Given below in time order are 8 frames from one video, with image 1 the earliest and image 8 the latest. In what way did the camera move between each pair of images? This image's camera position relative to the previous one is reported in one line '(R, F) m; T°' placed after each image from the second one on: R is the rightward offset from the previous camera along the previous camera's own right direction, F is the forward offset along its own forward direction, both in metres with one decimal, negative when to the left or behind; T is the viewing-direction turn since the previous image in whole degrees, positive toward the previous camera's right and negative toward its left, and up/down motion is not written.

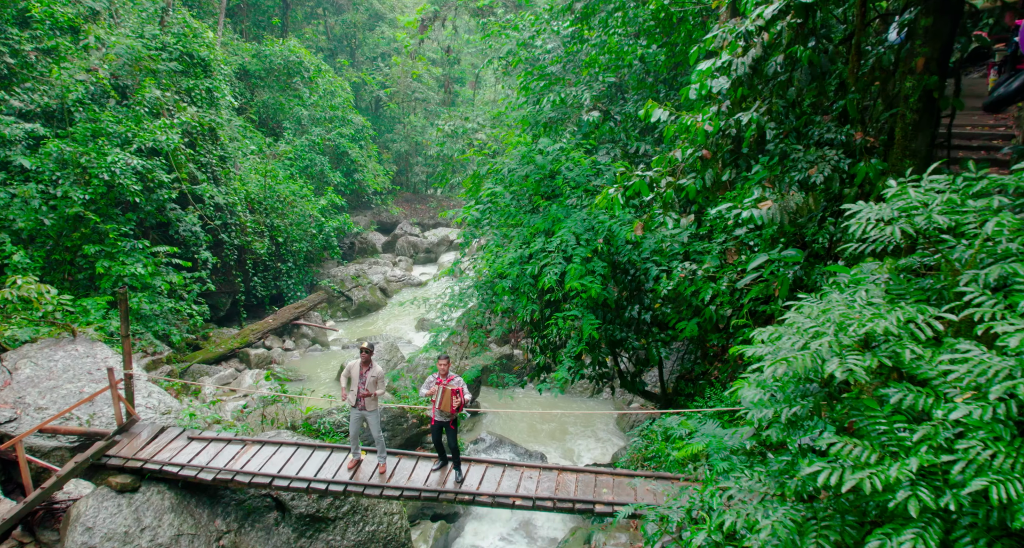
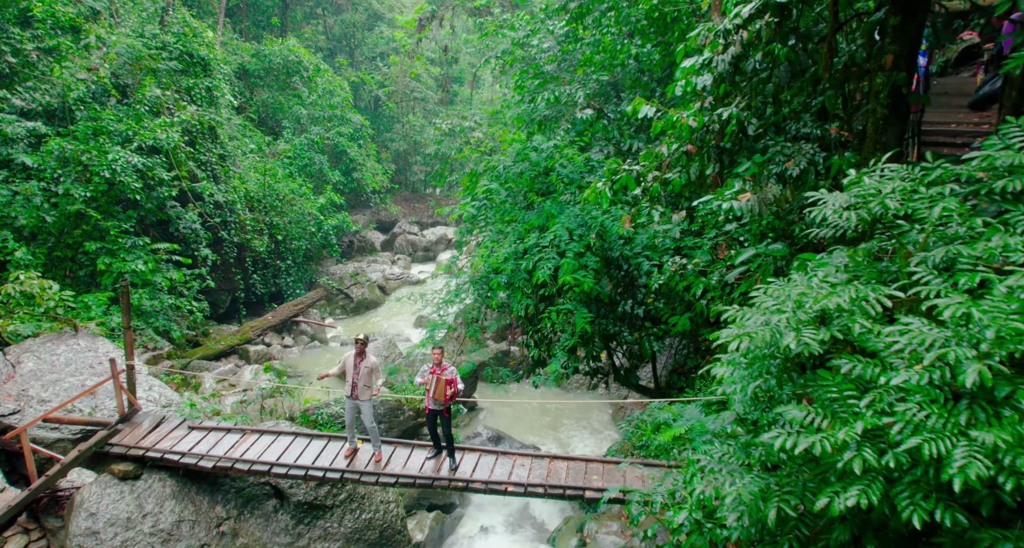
(+0.1, -0.1) m; 0°
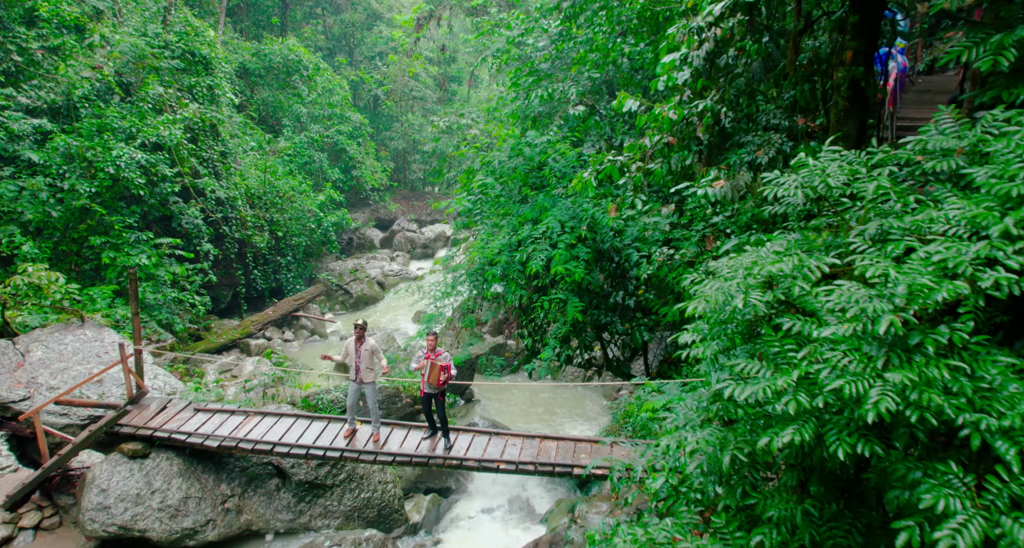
(+0.1, -0.2) m; 0°
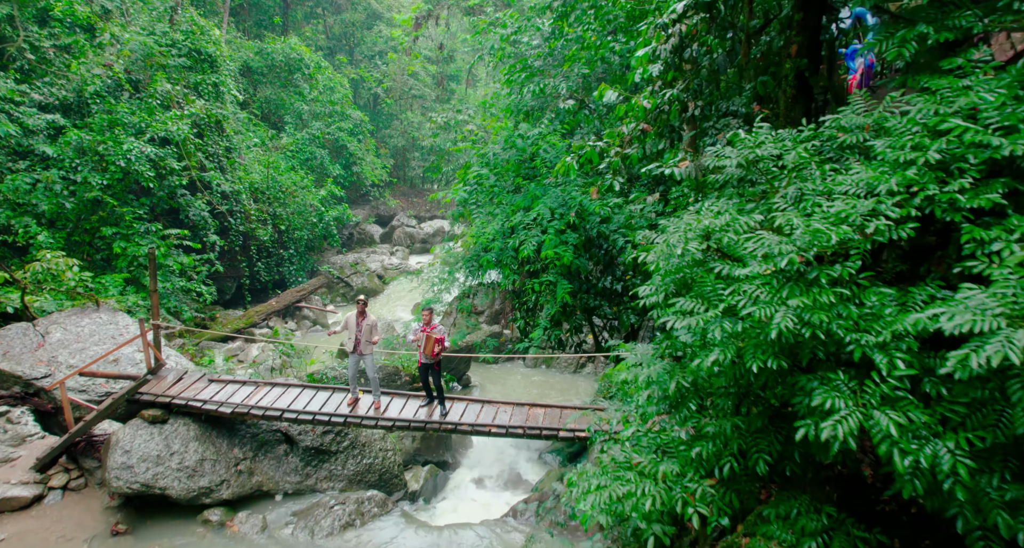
(+0.1, -0.5) m; 0°
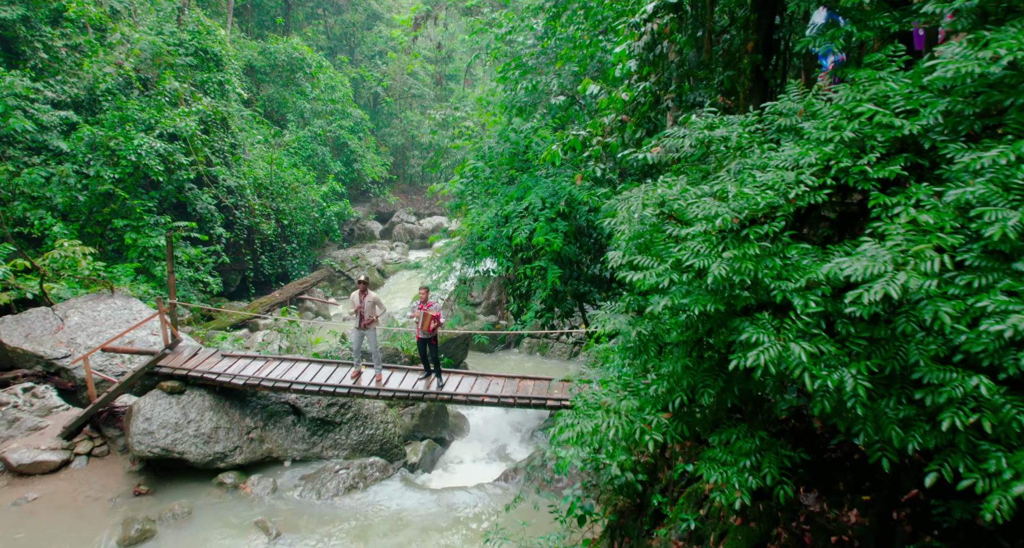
(+0.1, -0.5) m; 0°
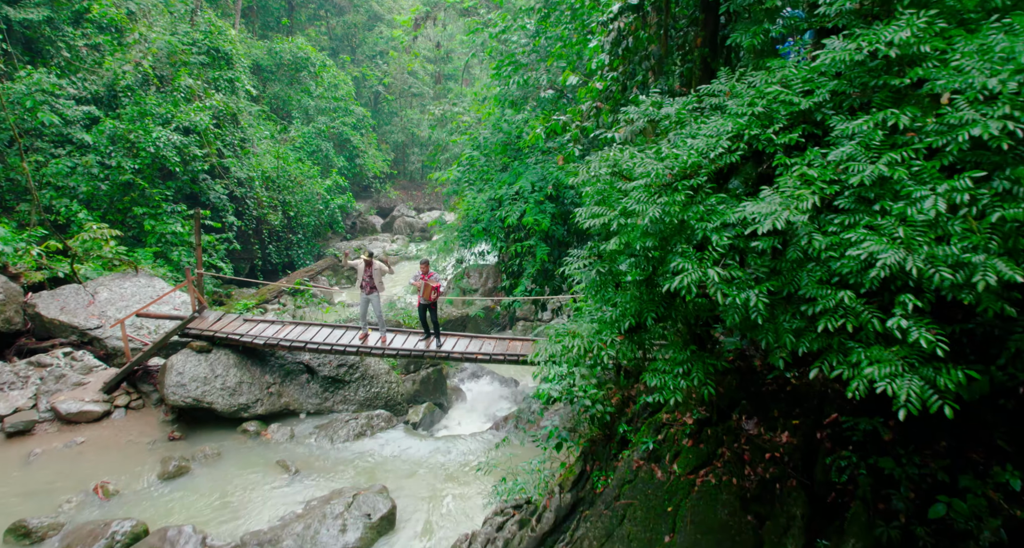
(+0.1, -0.8) m; 0°
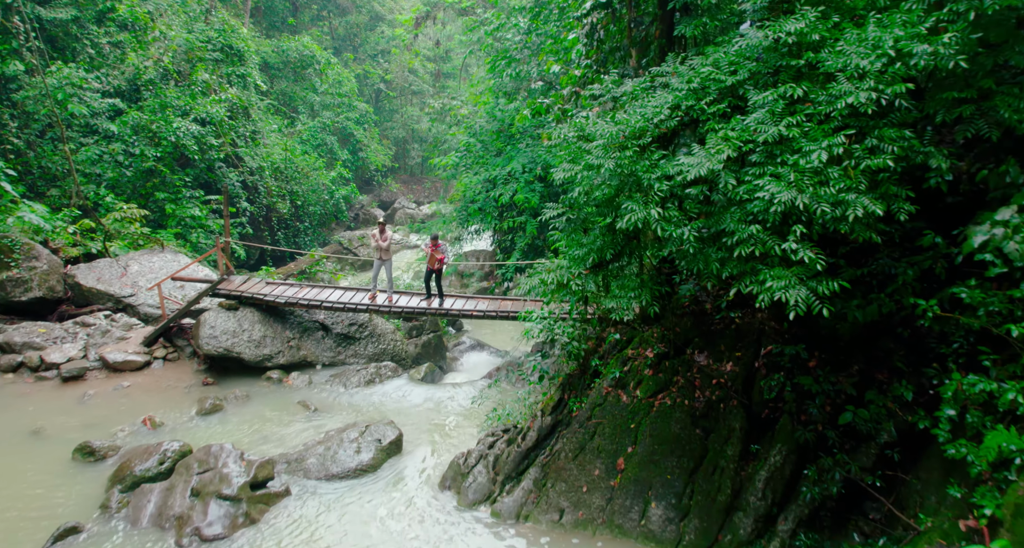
(+0.1, -1.0) m; 0°
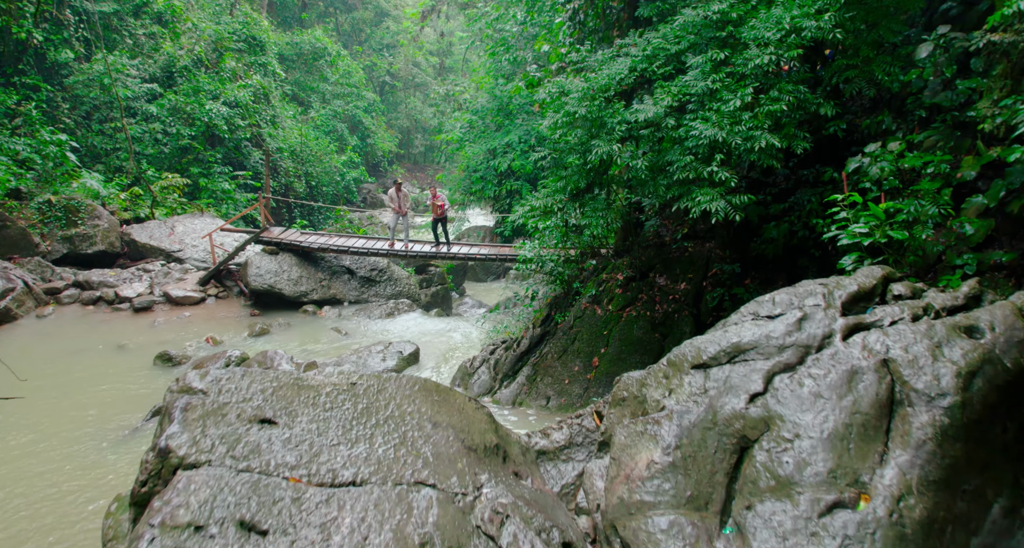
(0.0, -1.5) m; 0°
